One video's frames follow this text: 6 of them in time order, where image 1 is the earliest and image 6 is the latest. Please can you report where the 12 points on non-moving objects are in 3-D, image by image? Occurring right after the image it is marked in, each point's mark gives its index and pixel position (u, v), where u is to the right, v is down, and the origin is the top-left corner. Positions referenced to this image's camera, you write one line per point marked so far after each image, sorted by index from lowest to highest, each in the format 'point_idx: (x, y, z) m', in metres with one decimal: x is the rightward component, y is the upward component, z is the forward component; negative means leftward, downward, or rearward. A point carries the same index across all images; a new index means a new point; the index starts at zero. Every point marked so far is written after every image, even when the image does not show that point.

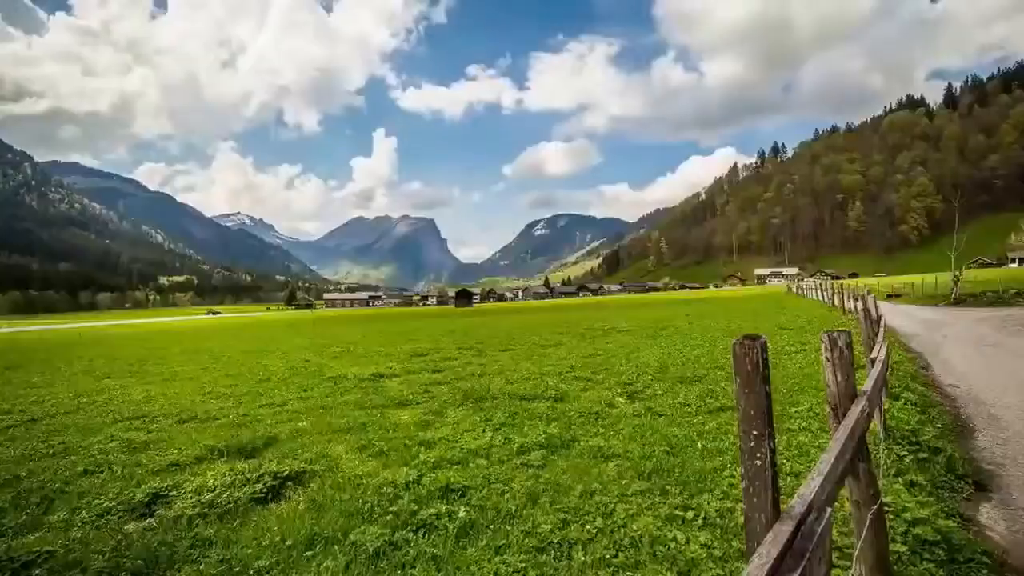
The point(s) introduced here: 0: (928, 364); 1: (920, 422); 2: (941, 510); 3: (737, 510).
0: (+13.4, -2.5, +19.2) m
1: (+9.6, -3.2, +14.1) m
2: (+7.7, -4.0, +10.8) m
3: (+4.9, -4.8, +13.0) m
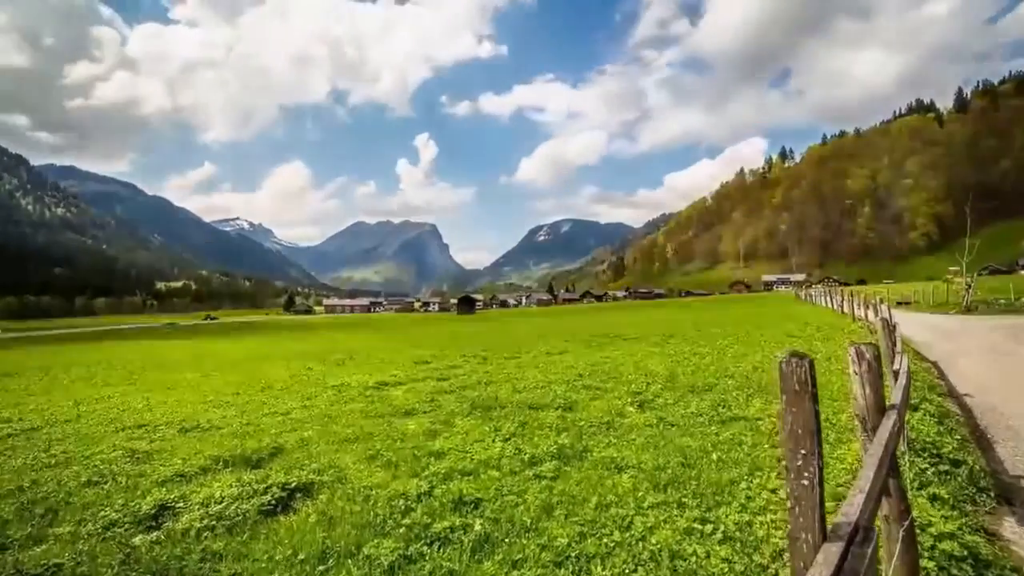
0: (+13.7, -2.8, +19.2) m
1: (+10.0, -3.4, +14.1) m
2: (+8.1, -4.2, +10.7) m
3: (+5.3, -5.1, +13.0) m
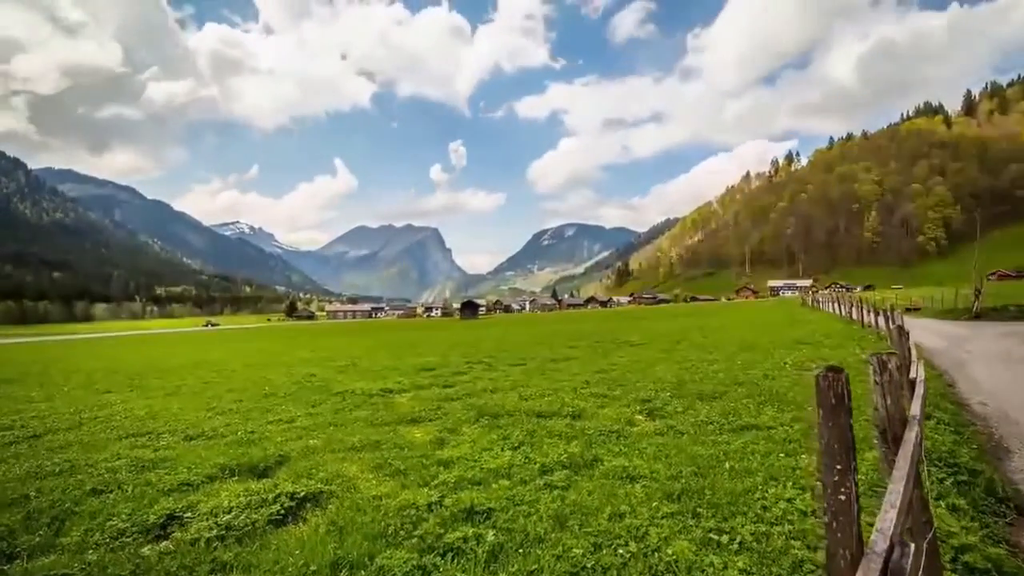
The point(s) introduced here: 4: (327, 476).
0: (+14.0, -3.0, +19.2) m
1: (+10.3, -3.6, +14.1) m
2: (+8.4, -4.4, +10.7) m
3: (+5.6, -5.3, +12.9) m
4: (-6.1, -6.1, +19.6) m
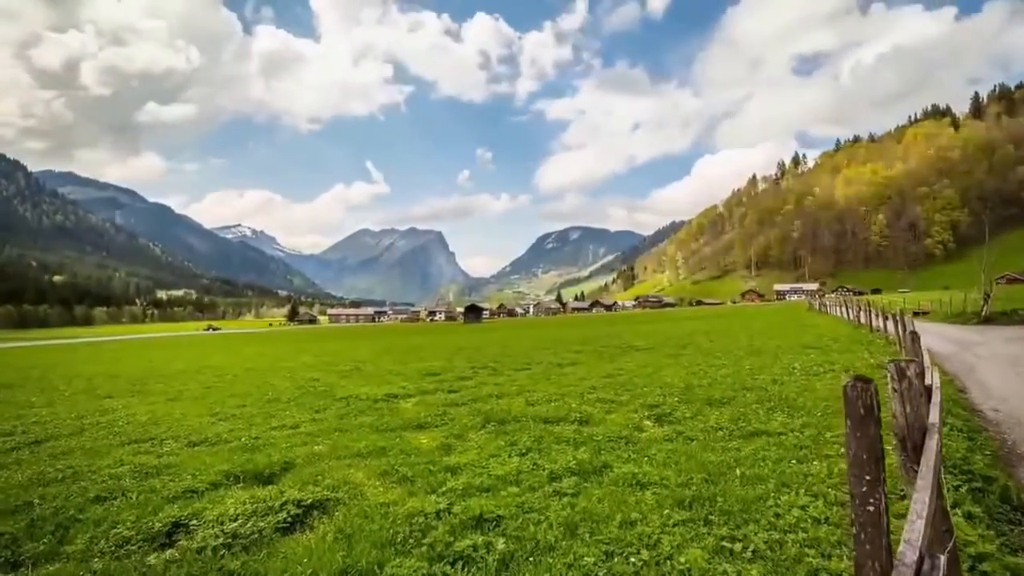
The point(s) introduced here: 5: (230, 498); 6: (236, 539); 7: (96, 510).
0: (+14.3, -3.1, +19.2) m
1: (+10.6, -3.8, +14.0) m
2: (+8.7, -4.5, +10.6) m
3: (+5.9, -5.4, +12.8) m
4: (-5.8, -6.3, +19.5) m
5: (-9.0, -6.7, +19.2) m
6: (-7.4, -6.8, +16.2) m
7: (-13.0, -7.0, +18.8) m
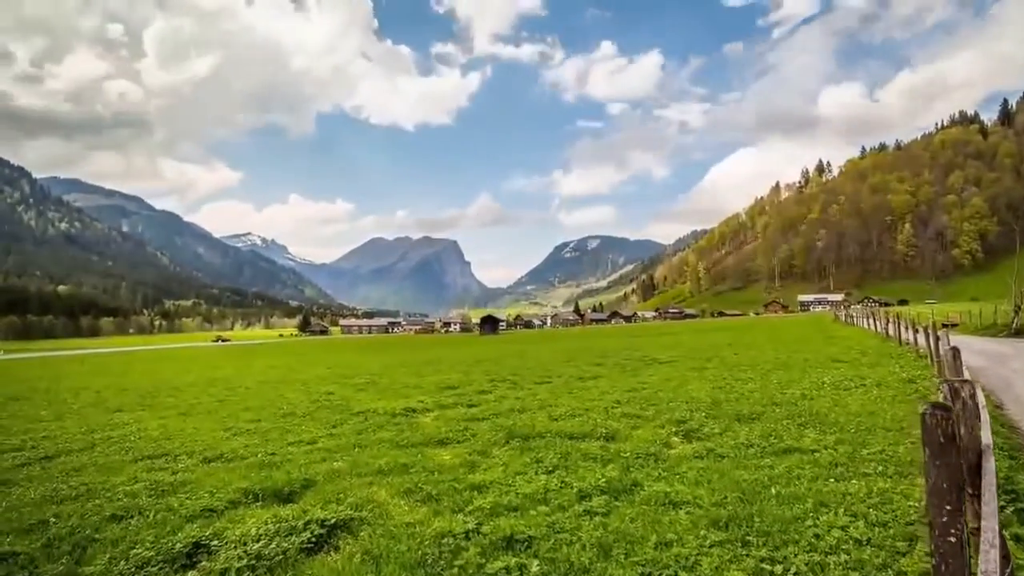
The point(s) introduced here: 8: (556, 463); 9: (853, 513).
0: (+15.1, -3.5, +19.0) m
1: (+11.4, -4.1, +13.8) m
2: (+9.5, -4.9, +10.4) m
3: (+6.7, -5.8, +12.6) m
4: (-5.0, -6.9, +19.3) m
5: (-8.2, -7.3, +19.0) m
6: (-6.6, -7.3, +16.0) m
7: (-12.2, -7.6, +18.6) m
8: (+1.4, -5.7, +19.9) m
9: (+8.1, -5.4, +14.4) m
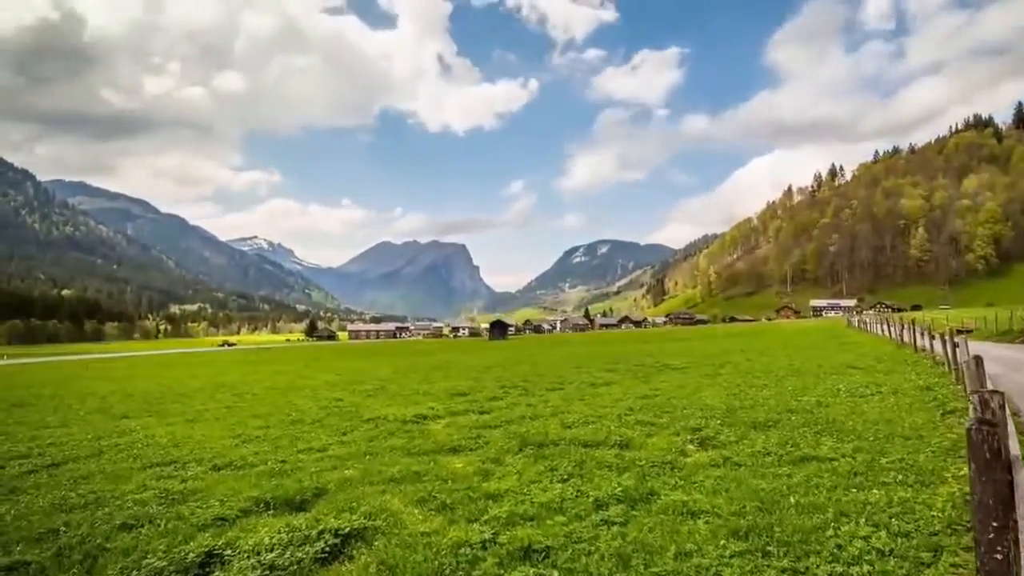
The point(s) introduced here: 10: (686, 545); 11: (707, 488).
0: (+15.5, -3.6, +18.9) m
1: (+11.9, -4.3, +13.7) m
2: (+10.0, -5.1, +10.4) m
3: (+7.1, -6.0, +12.5) m
4: (-4.5, -7.1, +19.2) m
5: (-7.7, -7.5, +18.9) m
6: (-6.1, -7.6, +15.9) m
7: (-11.7, -7.8, +18.5) m
8: (+1.9, -6.0, +19.8) m
9: (+8.6, -5.6, +14.3) m
10: (+4.2, -6.2, +14.5) m
11: (+5.5, -5.7, +17.3) m
